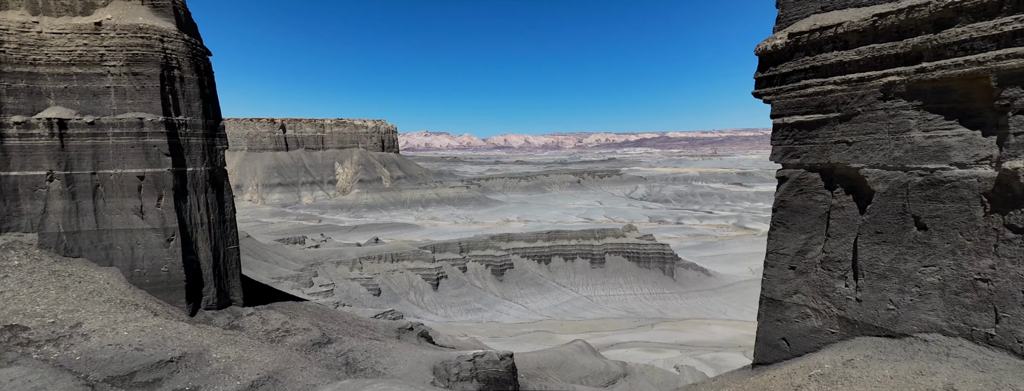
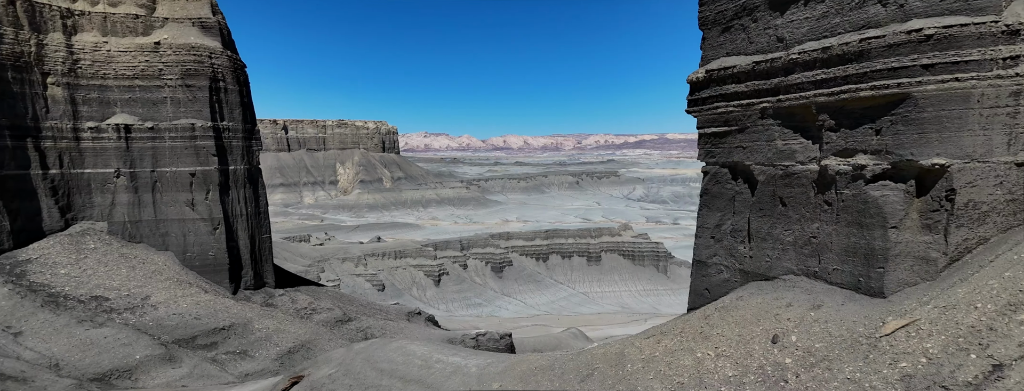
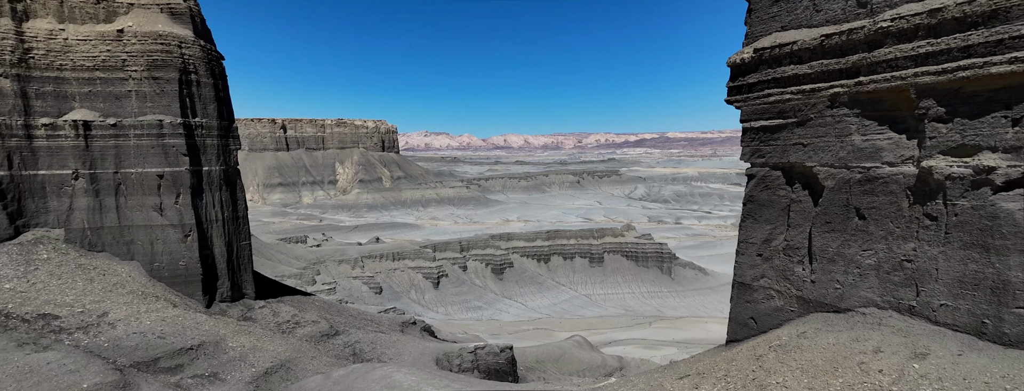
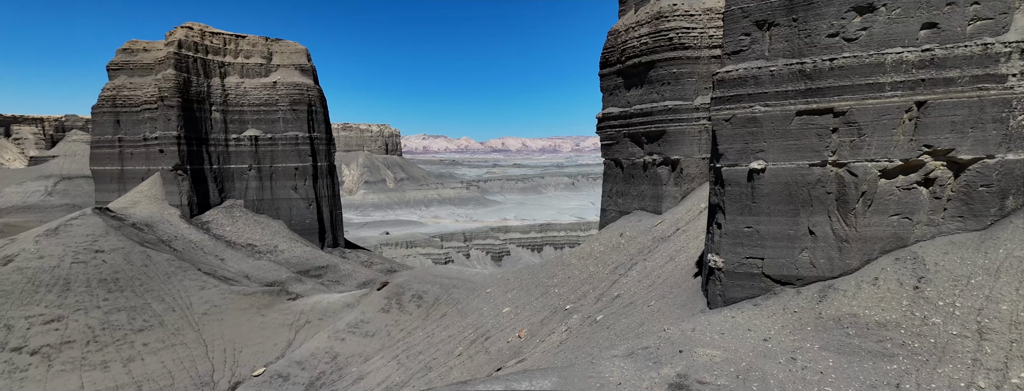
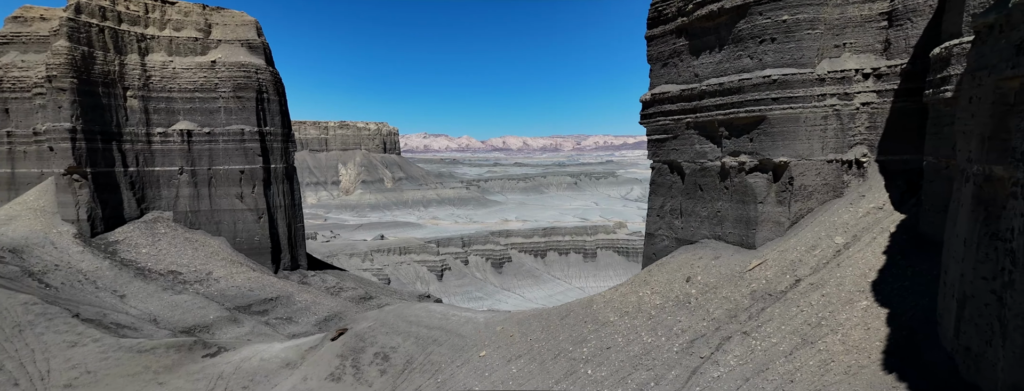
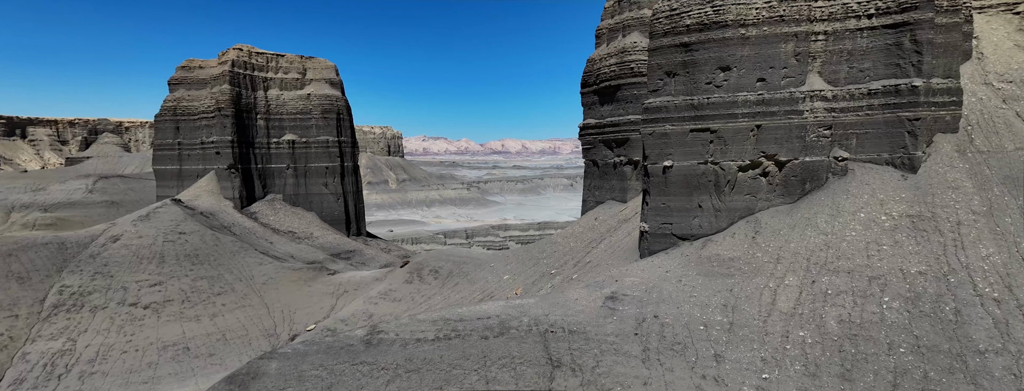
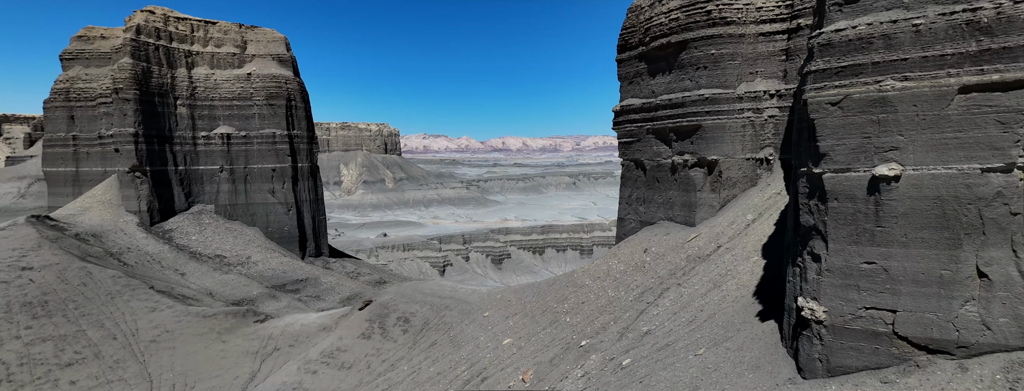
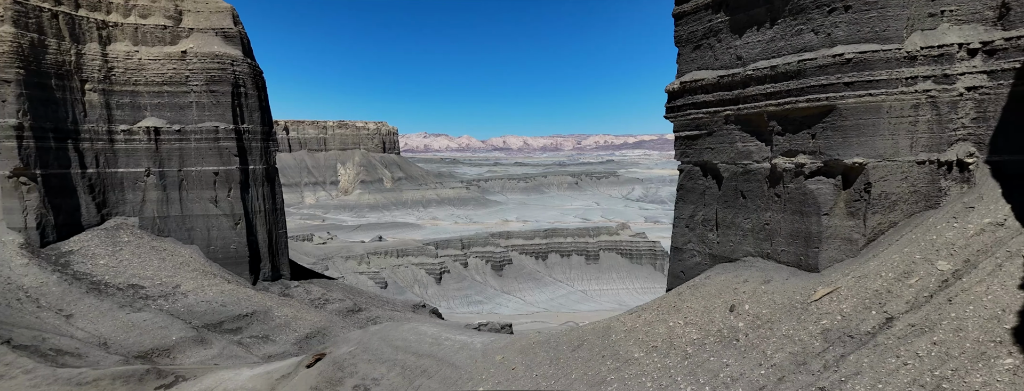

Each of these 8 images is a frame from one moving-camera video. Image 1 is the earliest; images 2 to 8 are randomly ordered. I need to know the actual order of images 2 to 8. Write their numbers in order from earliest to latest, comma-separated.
3, 2, 8, 5, 7, 4, 6
